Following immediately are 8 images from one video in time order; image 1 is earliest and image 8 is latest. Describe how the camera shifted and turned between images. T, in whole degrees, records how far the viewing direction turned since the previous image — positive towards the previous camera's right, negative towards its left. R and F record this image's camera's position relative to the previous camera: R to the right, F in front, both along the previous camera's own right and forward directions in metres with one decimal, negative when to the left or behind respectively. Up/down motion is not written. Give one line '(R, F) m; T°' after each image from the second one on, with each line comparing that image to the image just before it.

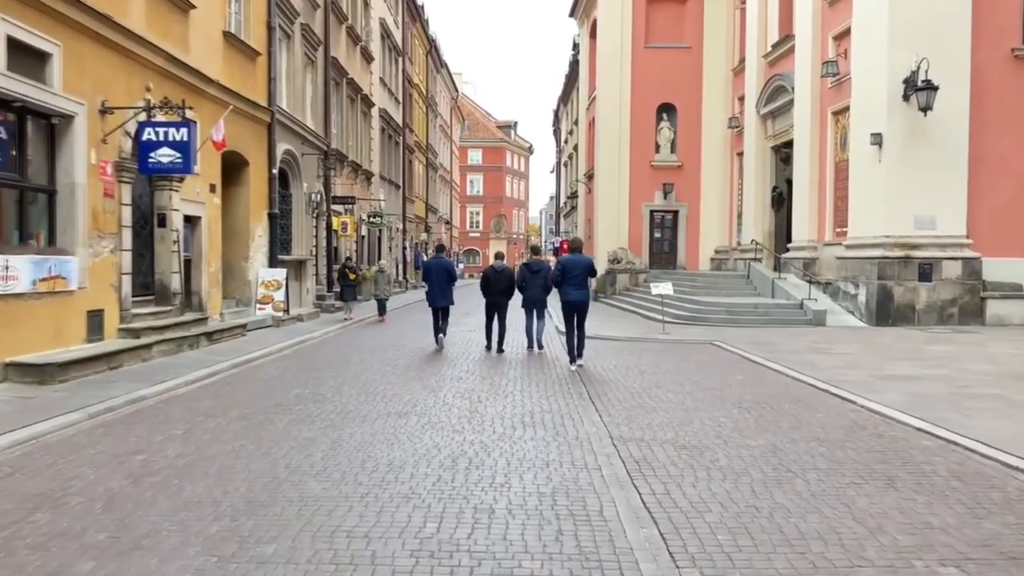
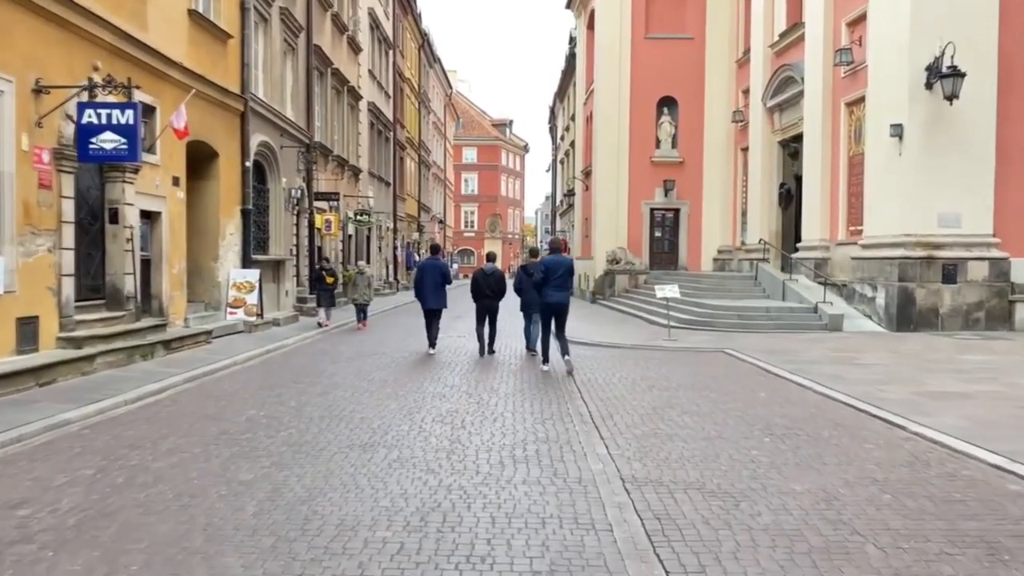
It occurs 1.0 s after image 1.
(+0.1, +1.3) m; 0°
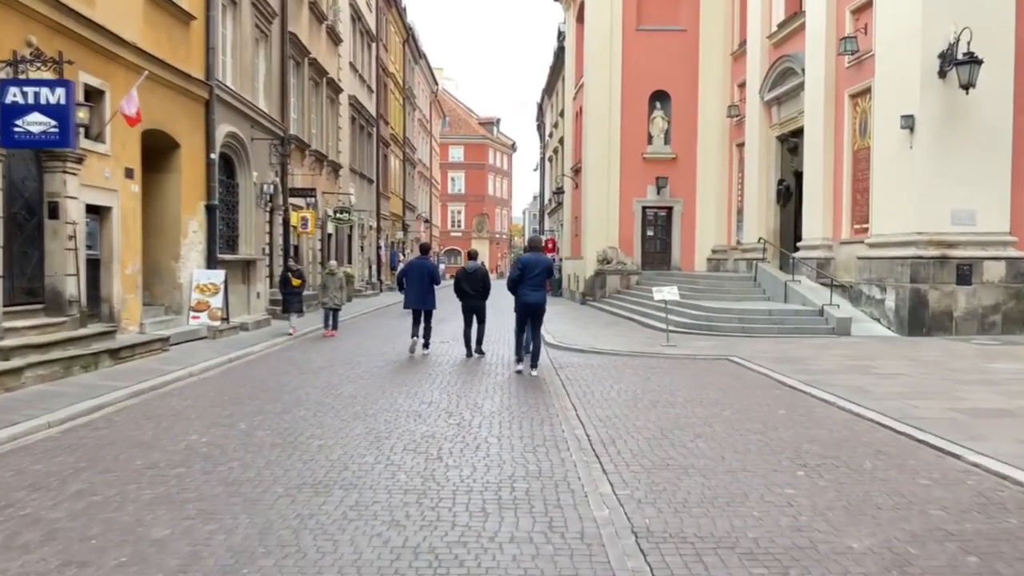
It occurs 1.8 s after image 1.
(0.0, +1.1) m; +1°
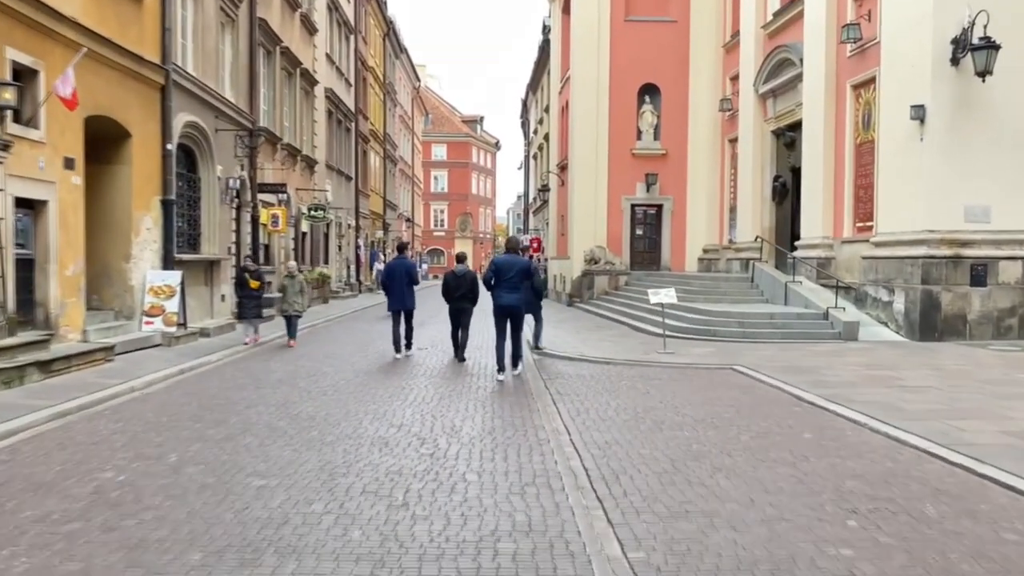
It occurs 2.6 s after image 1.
(0.0, +1.2) m; +1°
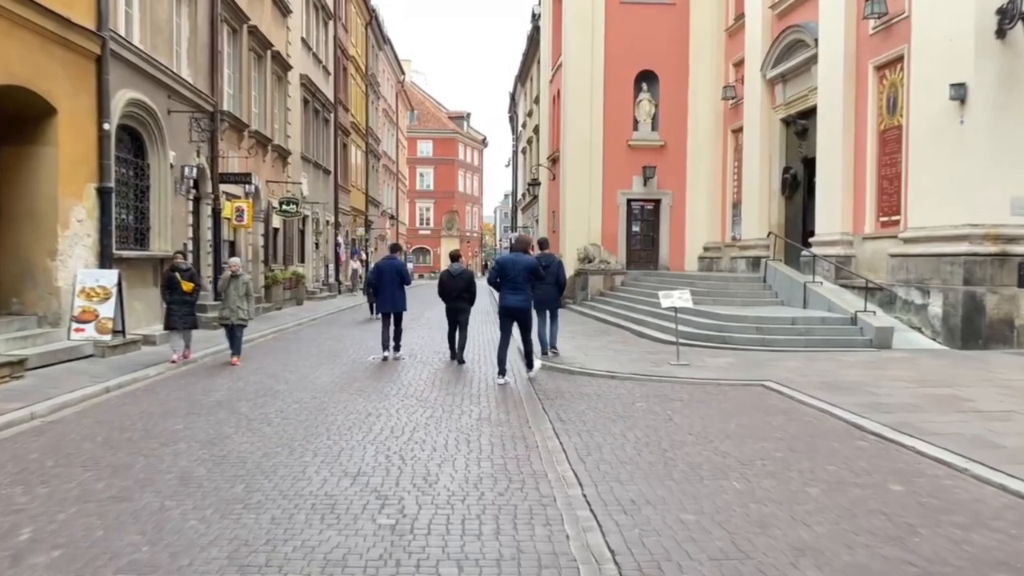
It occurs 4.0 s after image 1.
(0.0, +1.8) m; +1°
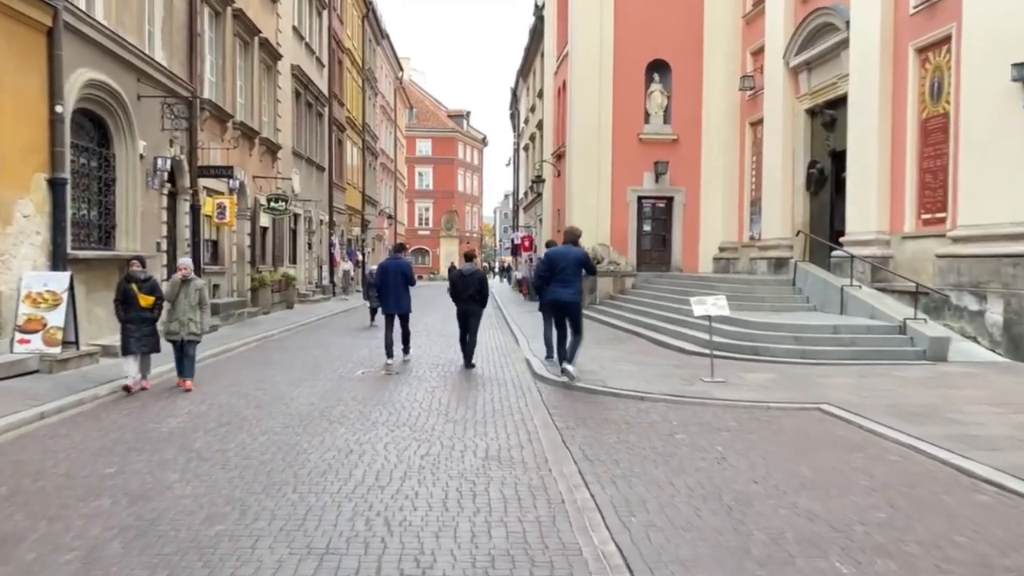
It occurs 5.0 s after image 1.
(-0.1, +1.5) m; 0°
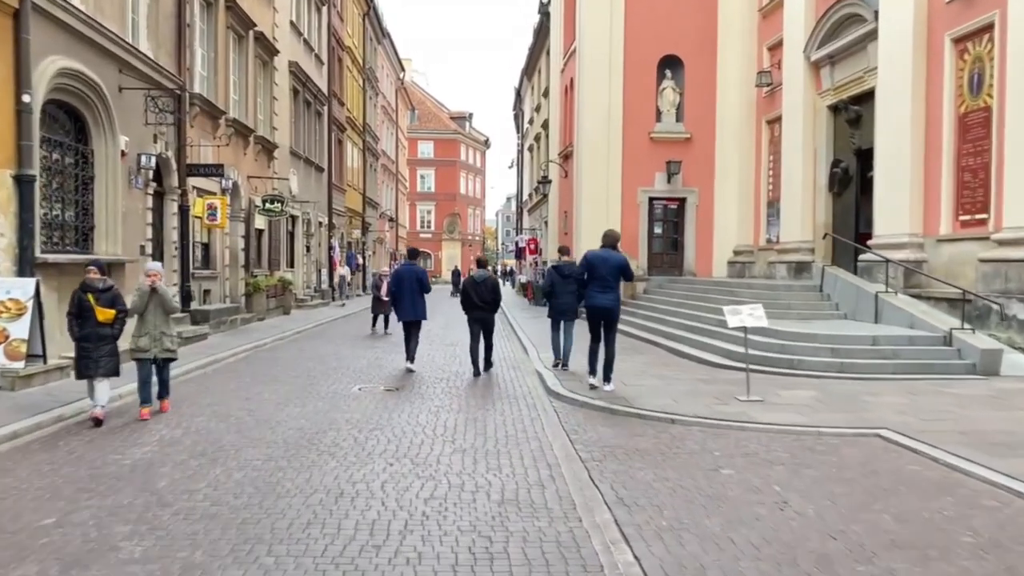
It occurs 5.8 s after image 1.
(-0.1, +1.0) m; 0°
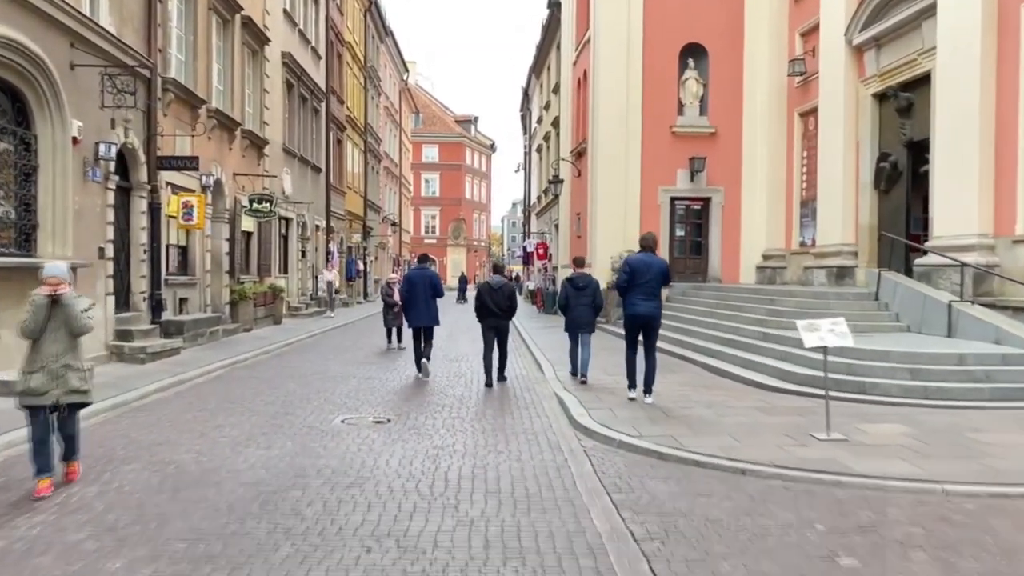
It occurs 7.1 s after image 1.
(-0.1, +1.8) m; 0°
